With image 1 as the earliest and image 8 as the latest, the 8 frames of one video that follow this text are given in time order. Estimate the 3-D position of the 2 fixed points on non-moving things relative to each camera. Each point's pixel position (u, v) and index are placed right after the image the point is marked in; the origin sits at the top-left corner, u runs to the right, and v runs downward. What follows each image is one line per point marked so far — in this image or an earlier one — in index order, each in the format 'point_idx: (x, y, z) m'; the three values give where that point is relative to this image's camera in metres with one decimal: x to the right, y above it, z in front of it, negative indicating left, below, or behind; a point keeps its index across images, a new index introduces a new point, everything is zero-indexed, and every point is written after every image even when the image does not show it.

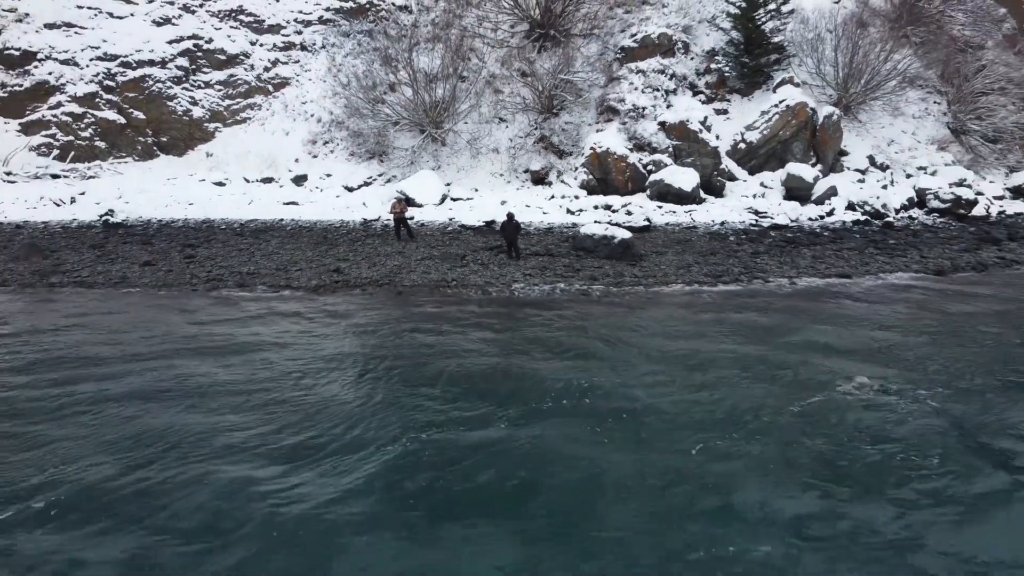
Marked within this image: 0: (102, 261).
0: (-5.8, +0.4, +11.2) m
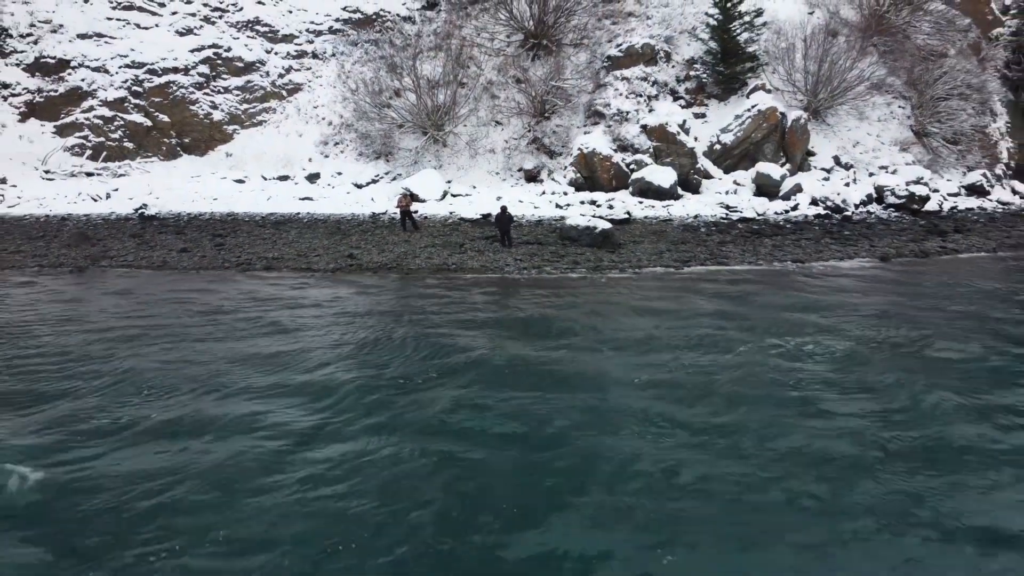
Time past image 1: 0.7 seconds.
0: (-5.9, +0.7, +12.7) m
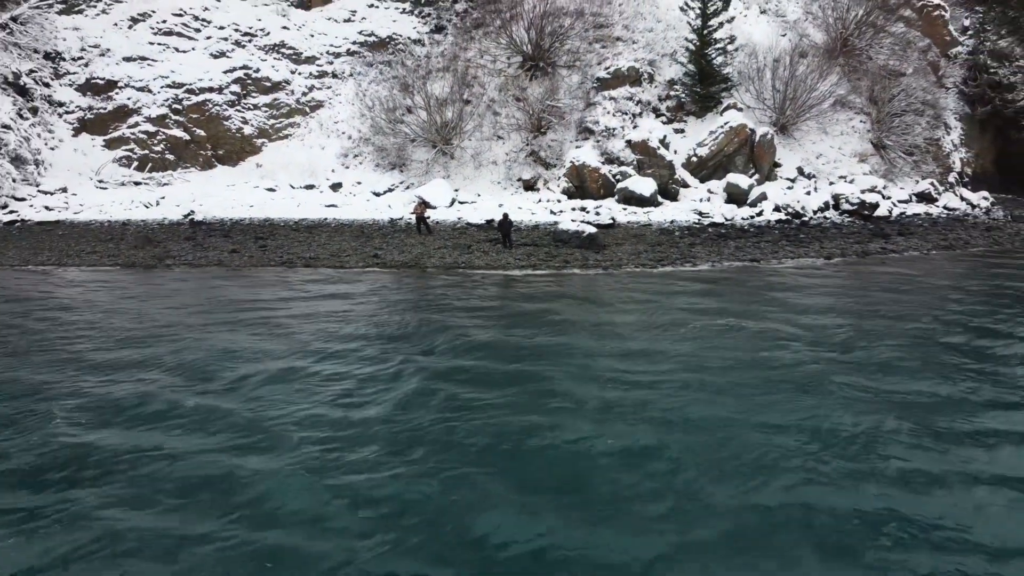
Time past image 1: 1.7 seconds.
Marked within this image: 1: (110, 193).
0: (-5.9, +0.7, +14.9) m
1: (-9.5, +2.2, +18.7) m
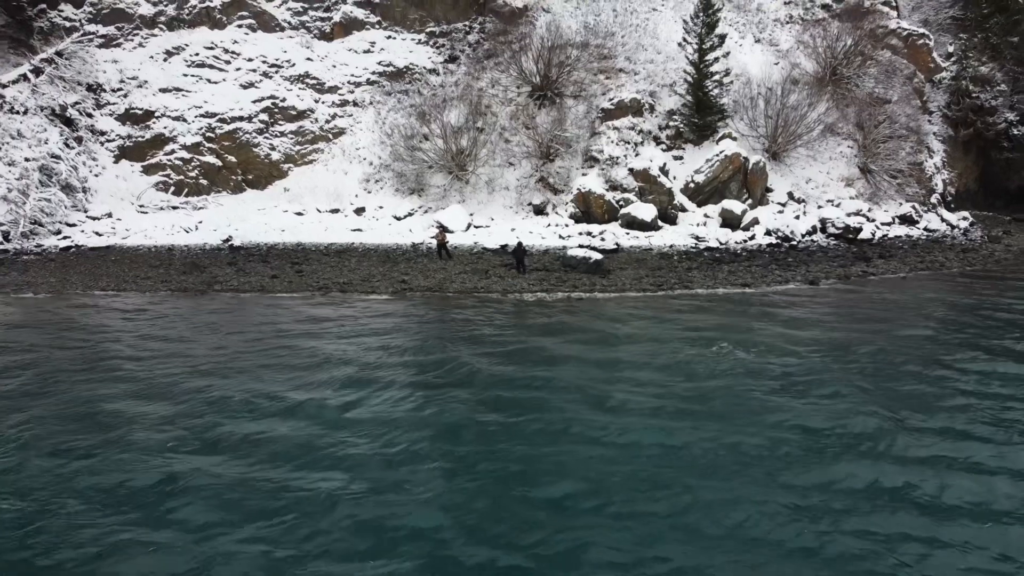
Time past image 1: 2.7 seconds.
0: (-5.6, +0.3, +16.5) m
1: (-9.2, +1.8, +20.2) m
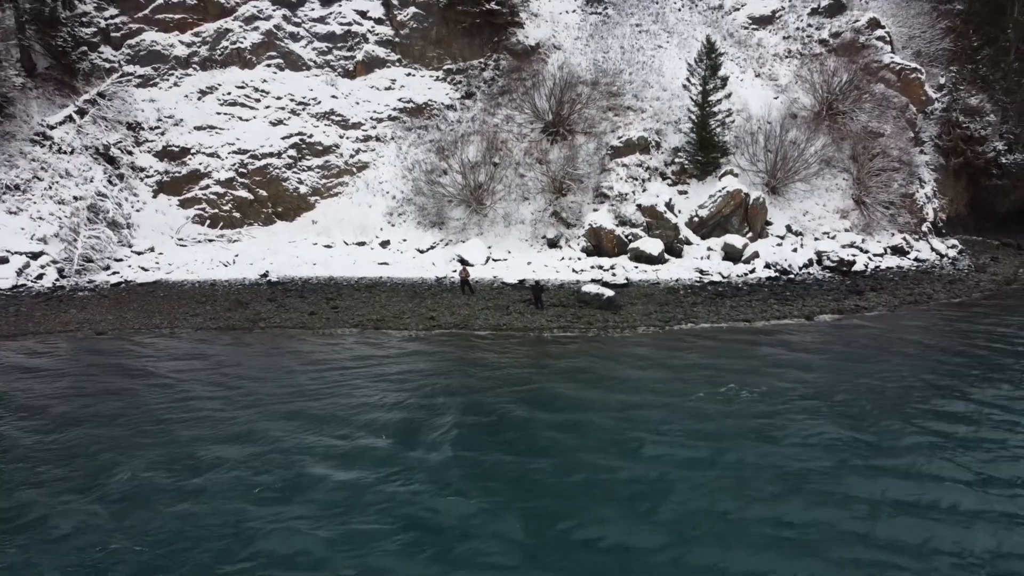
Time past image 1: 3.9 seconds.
0: (-5.2, -0.5, +17.9) m
1: (-8.8, +1.0, +21.7) m
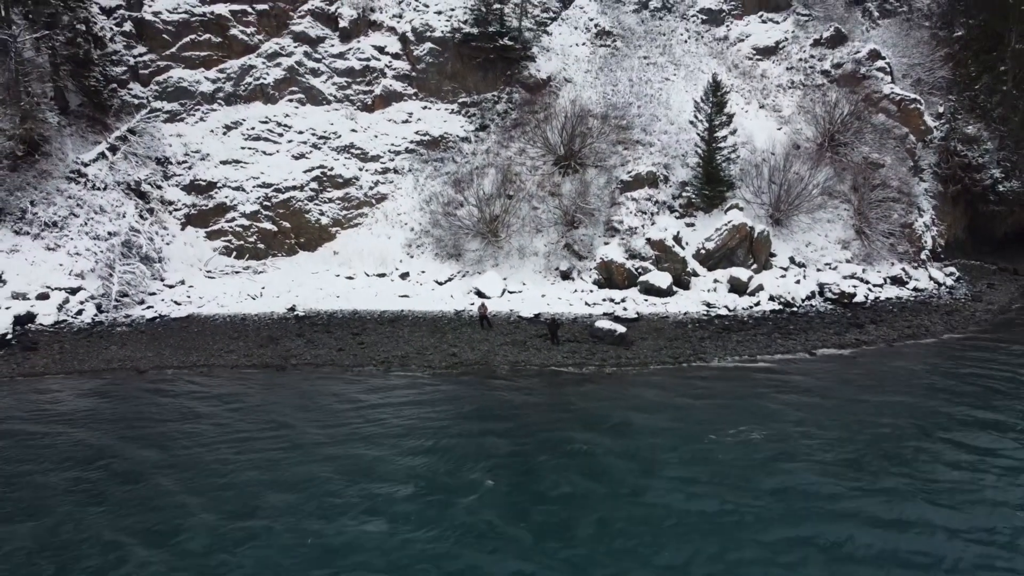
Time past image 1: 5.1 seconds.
0: (-4.8, -1.4, +18.8) m
1: (-8.4, +0.1, +22.6) m
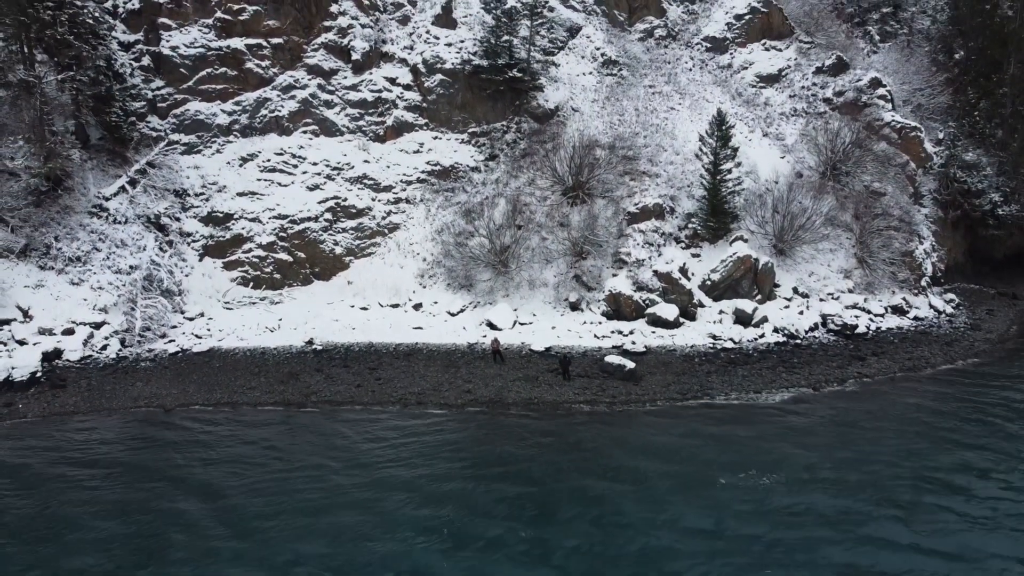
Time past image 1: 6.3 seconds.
0: (-4.5, -2.3, +19.5) m
1: (-8.1, -0.8, +23.3) m
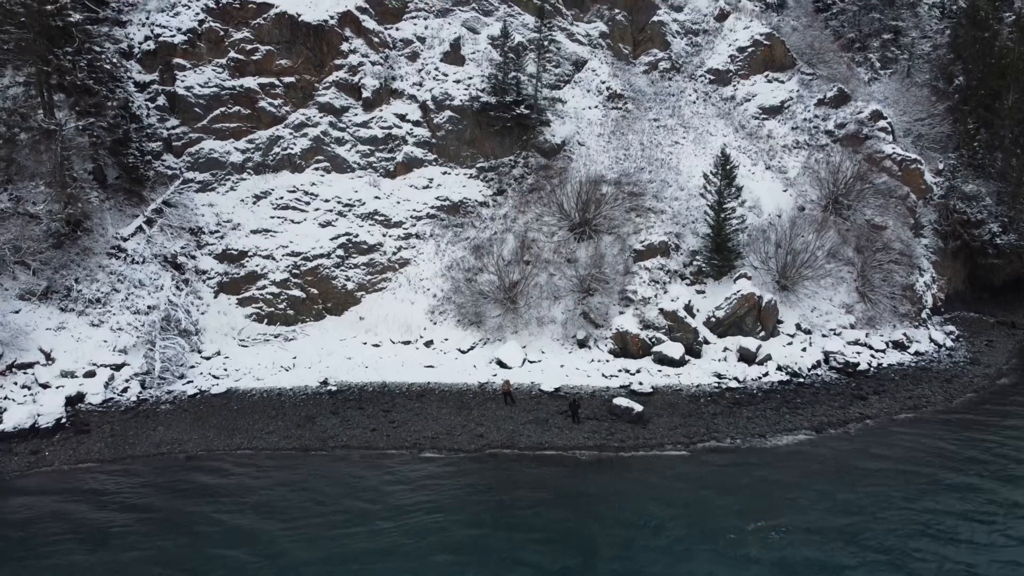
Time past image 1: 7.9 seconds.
0: (-4.2, -3.5, +20.0) m
1: (-7.8, -2.0, +23.8) m
